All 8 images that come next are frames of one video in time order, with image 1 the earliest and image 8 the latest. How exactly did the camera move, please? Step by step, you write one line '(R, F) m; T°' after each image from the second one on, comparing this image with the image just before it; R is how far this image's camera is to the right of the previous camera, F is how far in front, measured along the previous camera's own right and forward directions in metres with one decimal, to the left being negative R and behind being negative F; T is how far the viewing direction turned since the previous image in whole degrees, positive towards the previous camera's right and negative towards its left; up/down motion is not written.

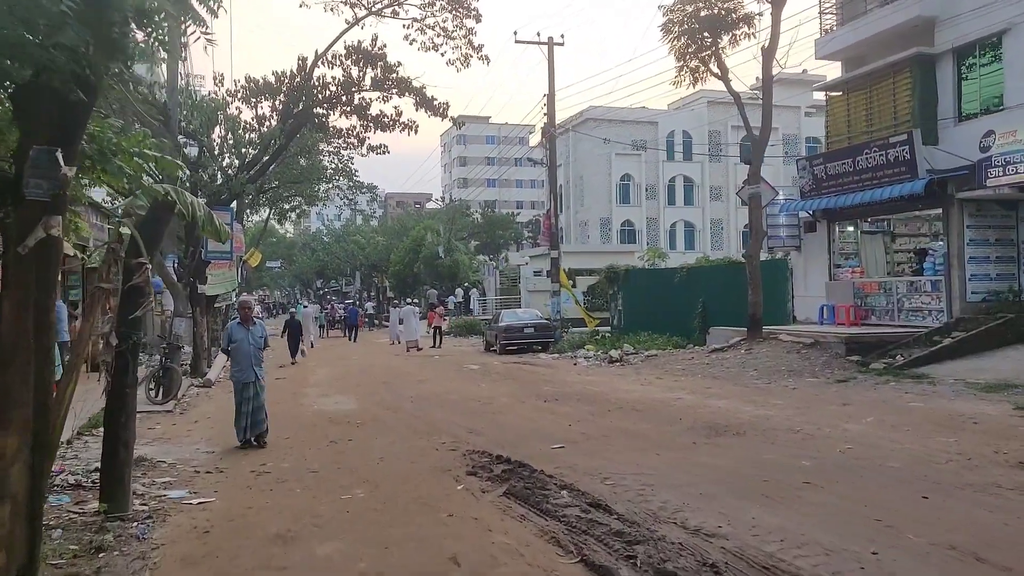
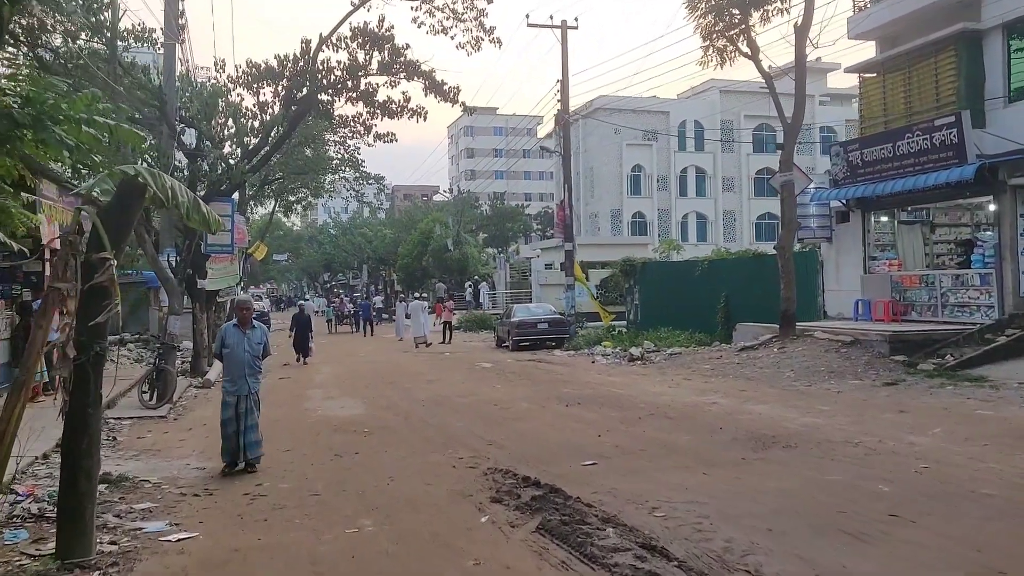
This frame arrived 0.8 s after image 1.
(-0.2, +1.0) m; 0°
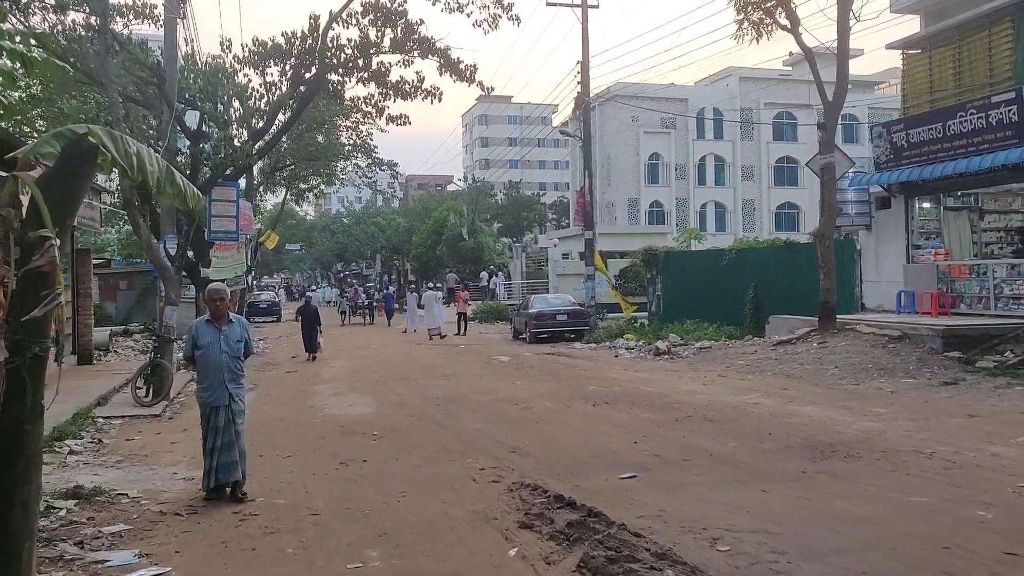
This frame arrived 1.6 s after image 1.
(-0.1, +1.0) m; -1°
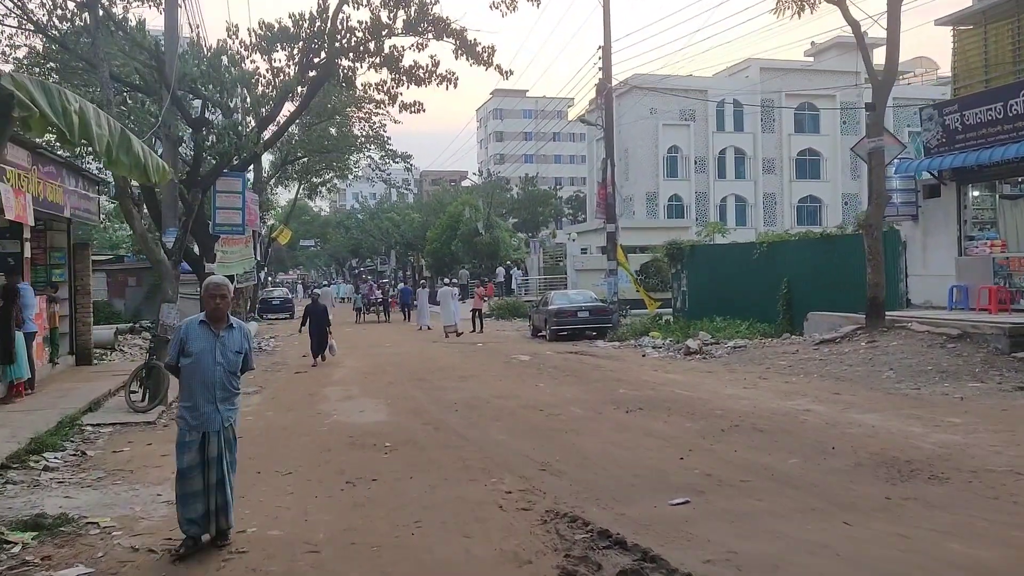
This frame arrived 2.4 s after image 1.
(-0.1, +1.0) m; -1°
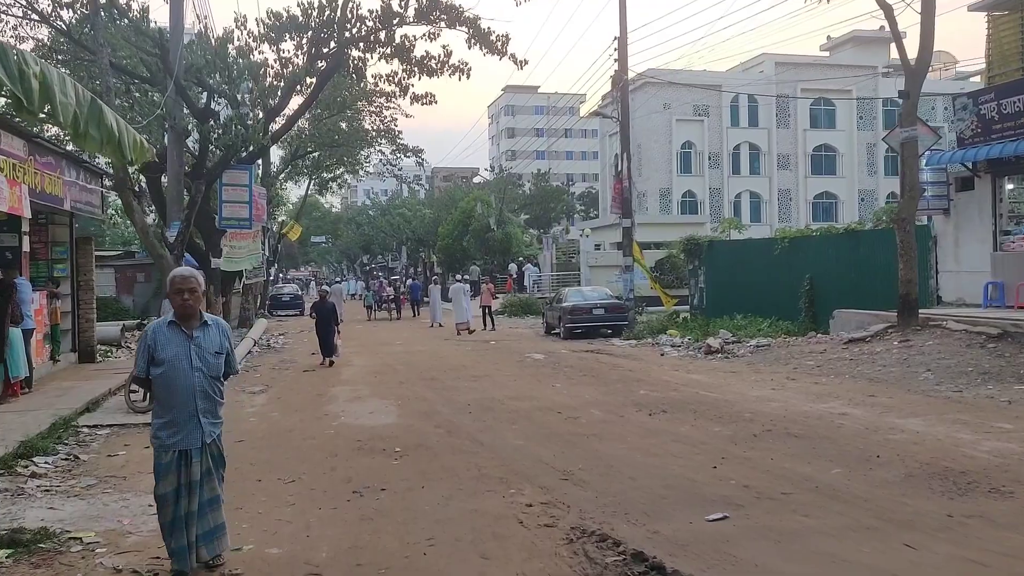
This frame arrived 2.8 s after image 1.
(-0.1, +0.6) m; -1°
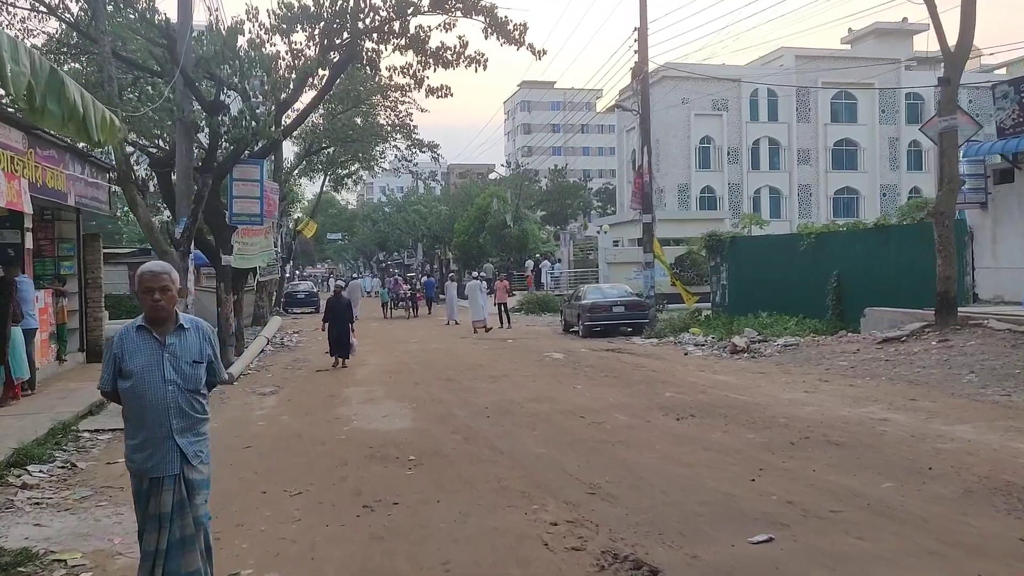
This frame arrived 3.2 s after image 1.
(0.0, +0.5) m; -1°
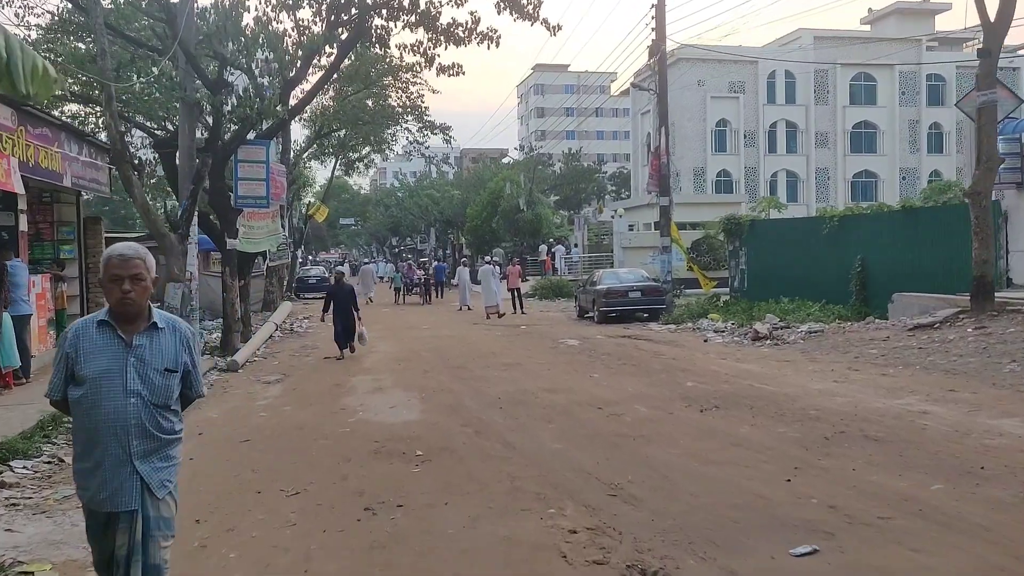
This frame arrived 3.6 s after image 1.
(0.0, +0.5) m; -1°
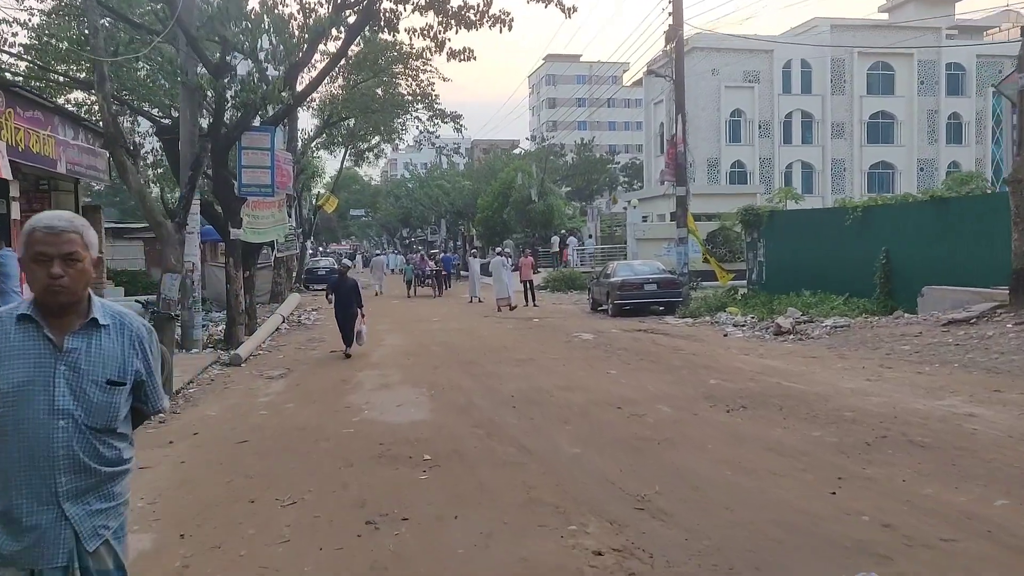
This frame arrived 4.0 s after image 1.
(0.0, +0.6) m; -1°
